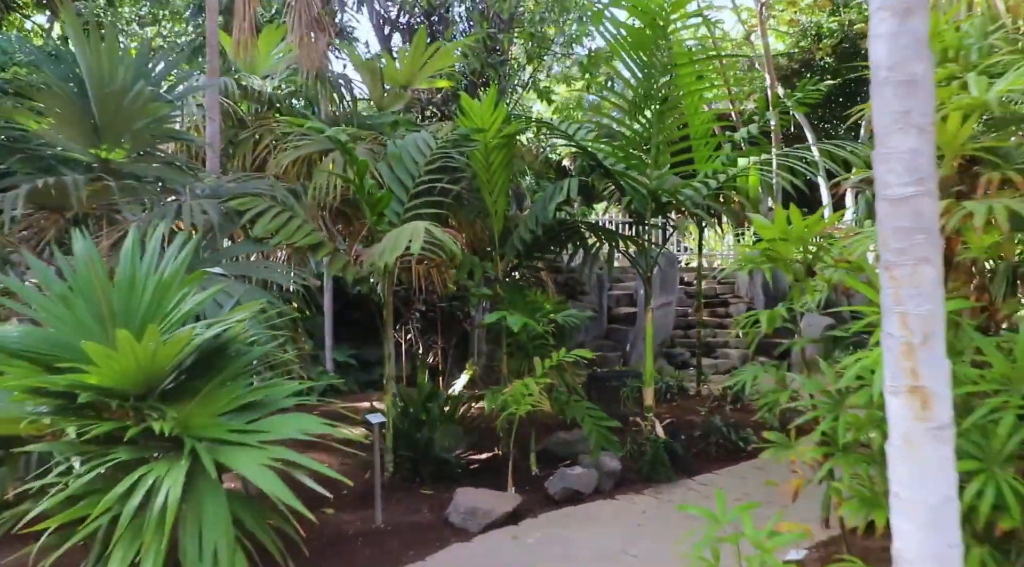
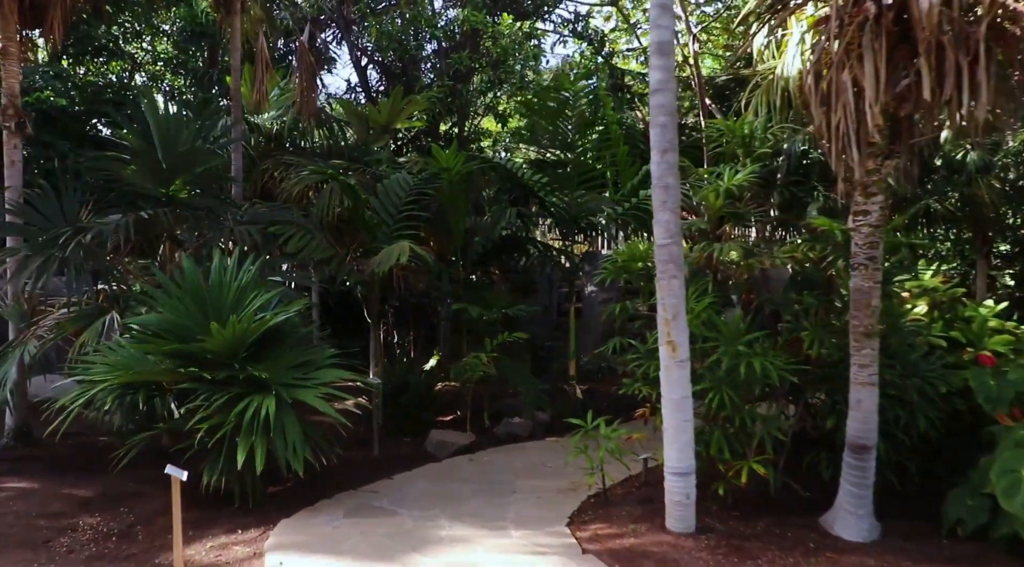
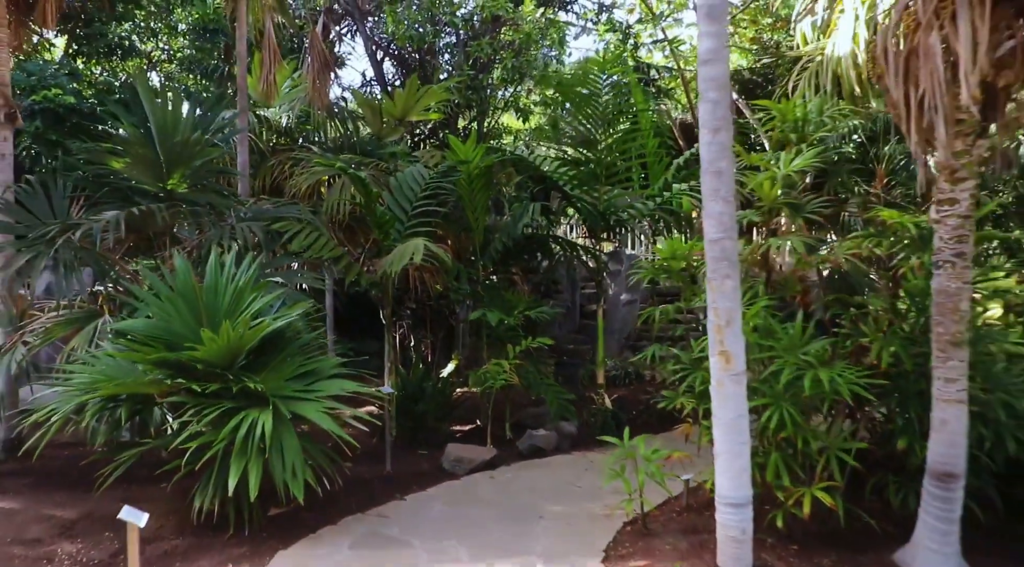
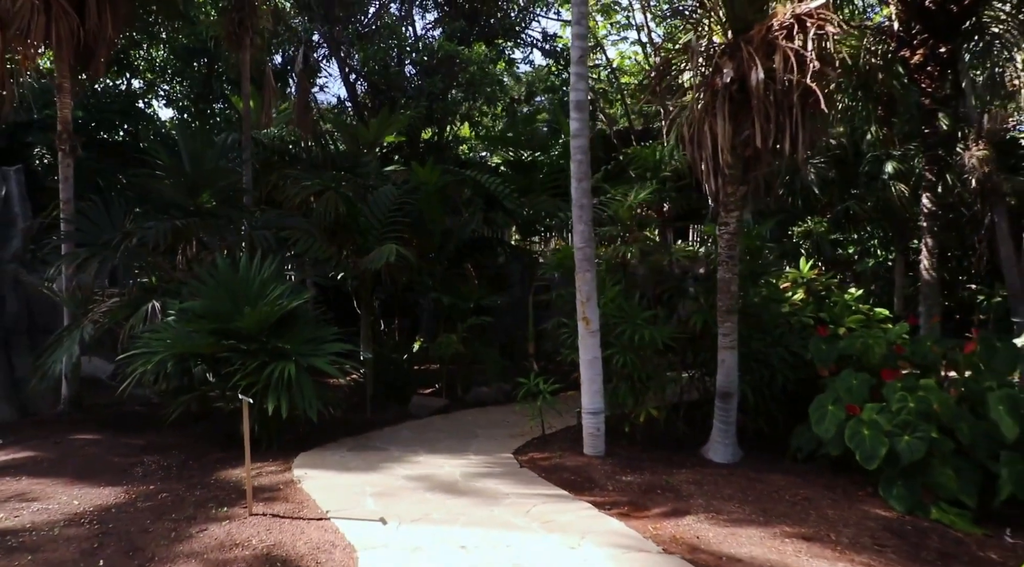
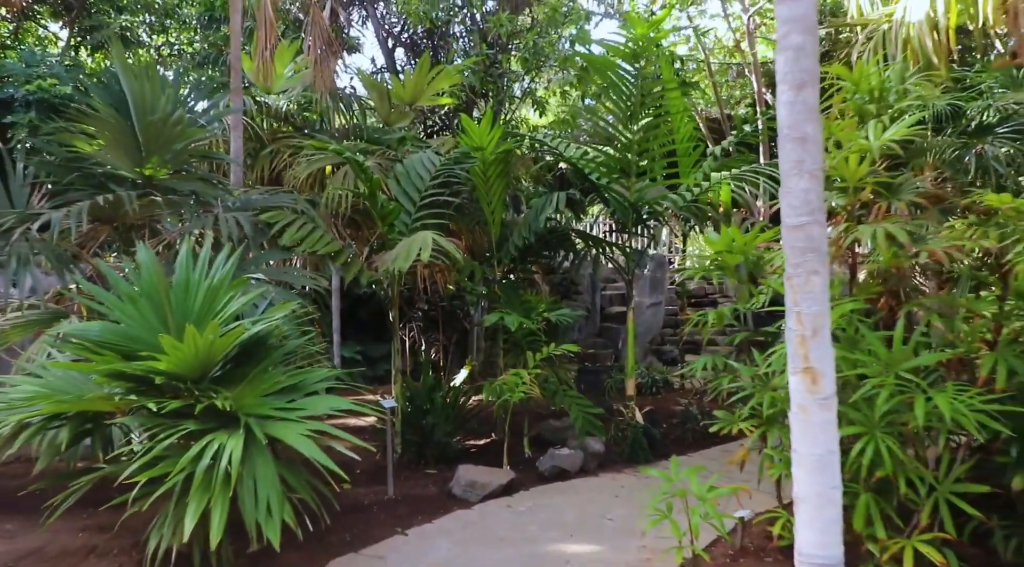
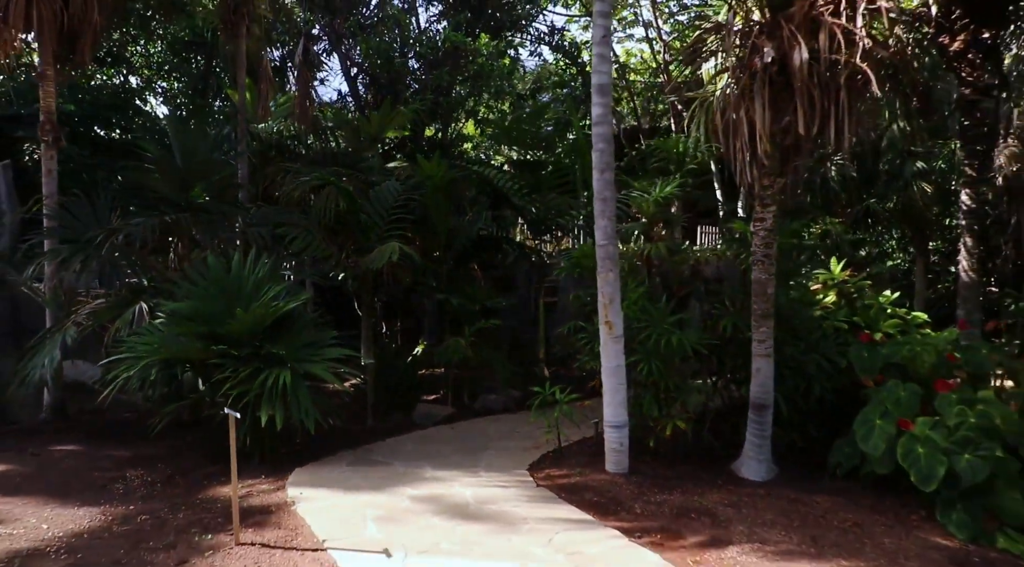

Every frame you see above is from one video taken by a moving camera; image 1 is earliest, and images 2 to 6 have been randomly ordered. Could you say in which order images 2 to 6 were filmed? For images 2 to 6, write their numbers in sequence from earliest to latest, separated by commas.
5, 3, 2, 6, 4
